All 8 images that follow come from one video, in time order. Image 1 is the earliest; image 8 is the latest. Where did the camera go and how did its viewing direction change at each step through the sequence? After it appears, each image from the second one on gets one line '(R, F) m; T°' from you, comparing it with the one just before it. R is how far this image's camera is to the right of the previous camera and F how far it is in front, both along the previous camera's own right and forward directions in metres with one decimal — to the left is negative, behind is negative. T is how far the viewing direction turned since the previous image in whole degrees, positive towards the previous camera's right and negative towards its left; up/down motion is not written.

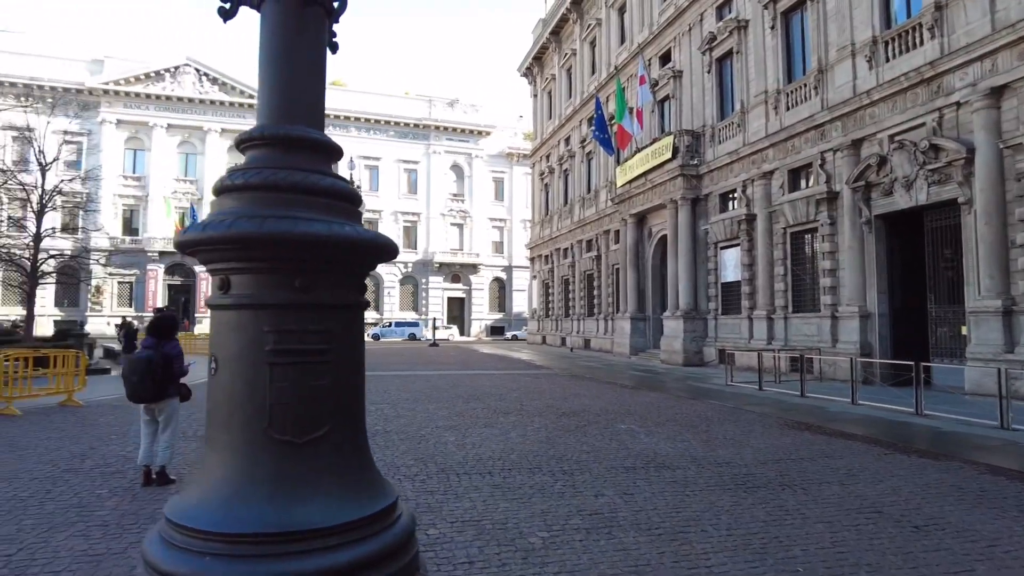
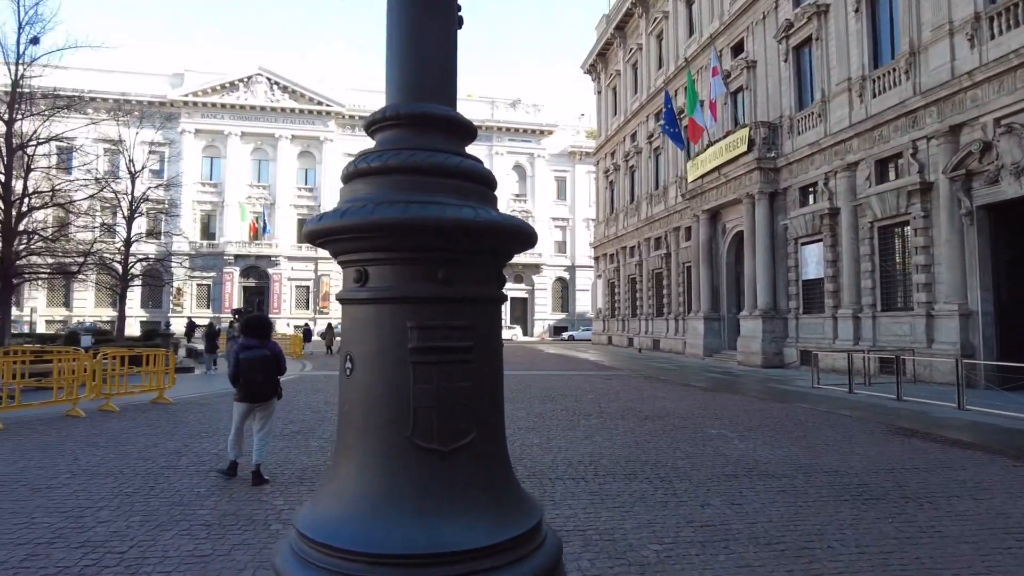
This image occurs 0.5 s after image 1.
(-0.3, +0.3) m; -5°
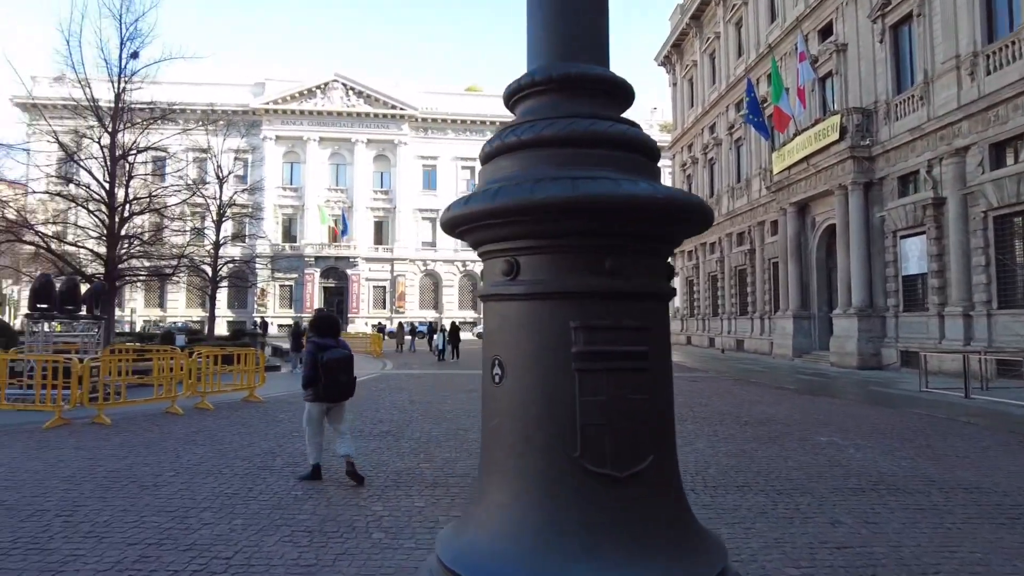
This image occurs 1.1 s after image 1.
(-0.3, +0.3) m; -6°
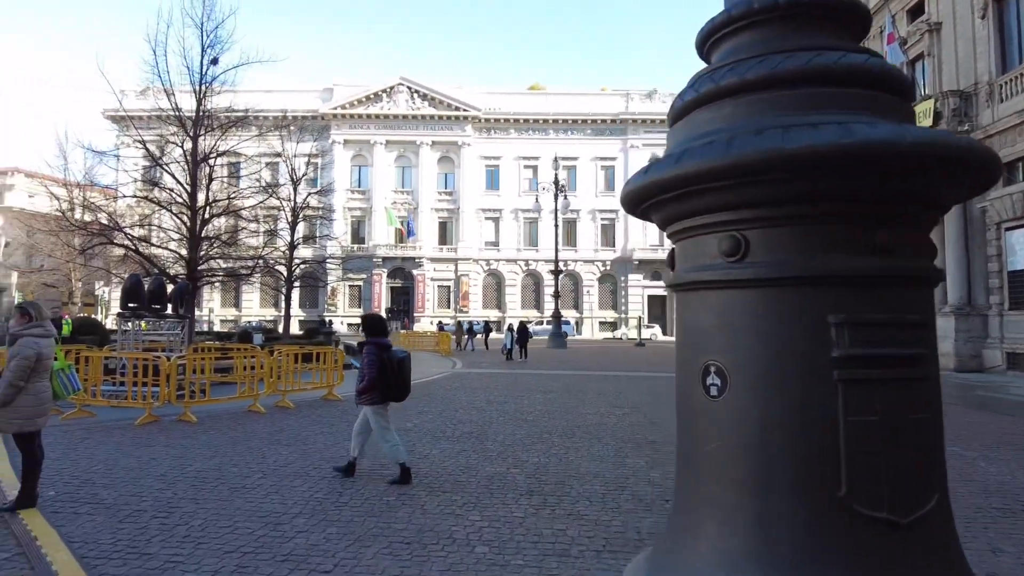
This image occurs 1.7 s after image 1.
(-0.3, +0.4) m; -5°
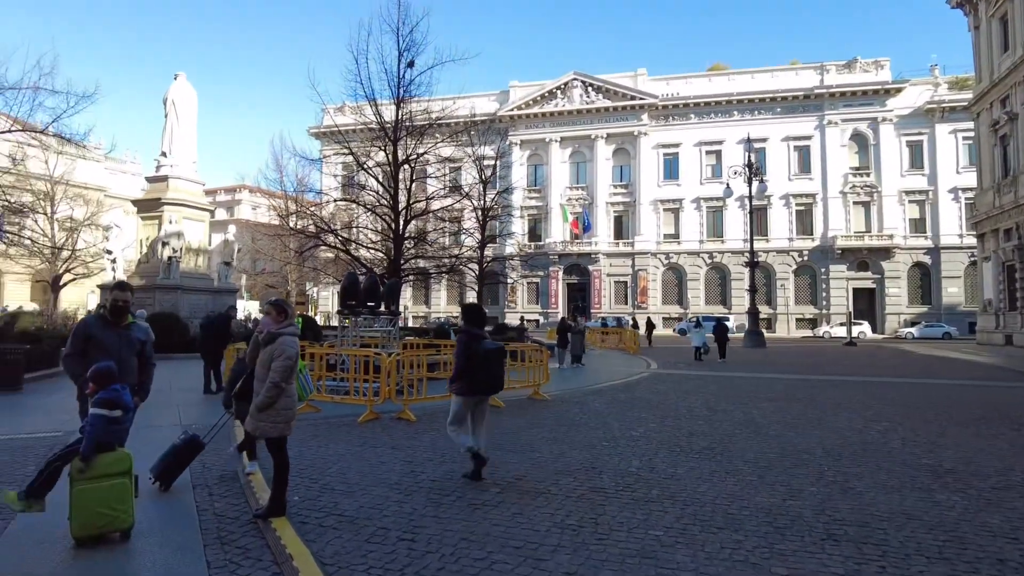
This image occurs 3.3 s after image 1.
(-0.8, +0.8) m; -15°
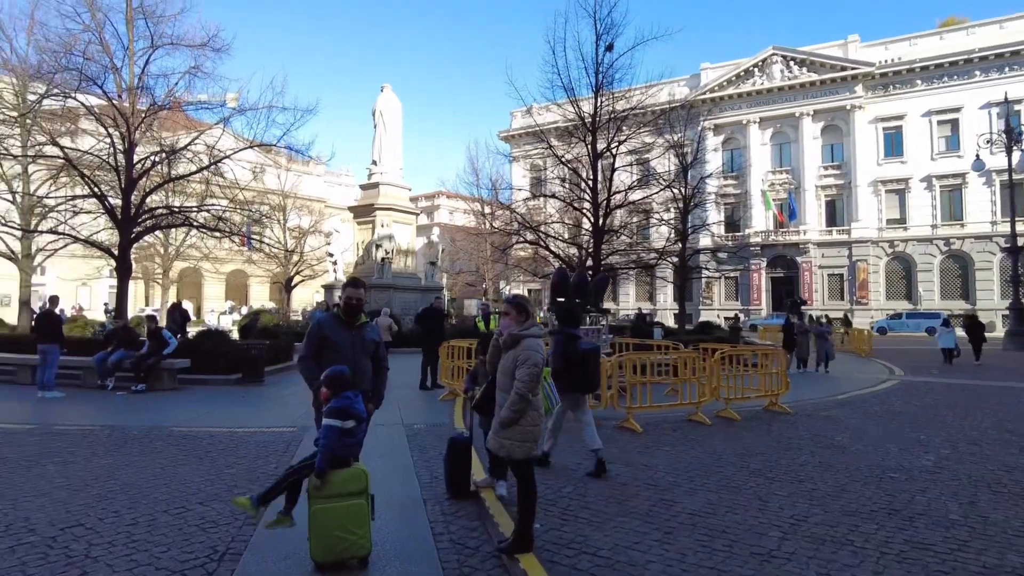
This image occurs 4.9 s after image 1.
(-0.6, +0.9) m; -16°
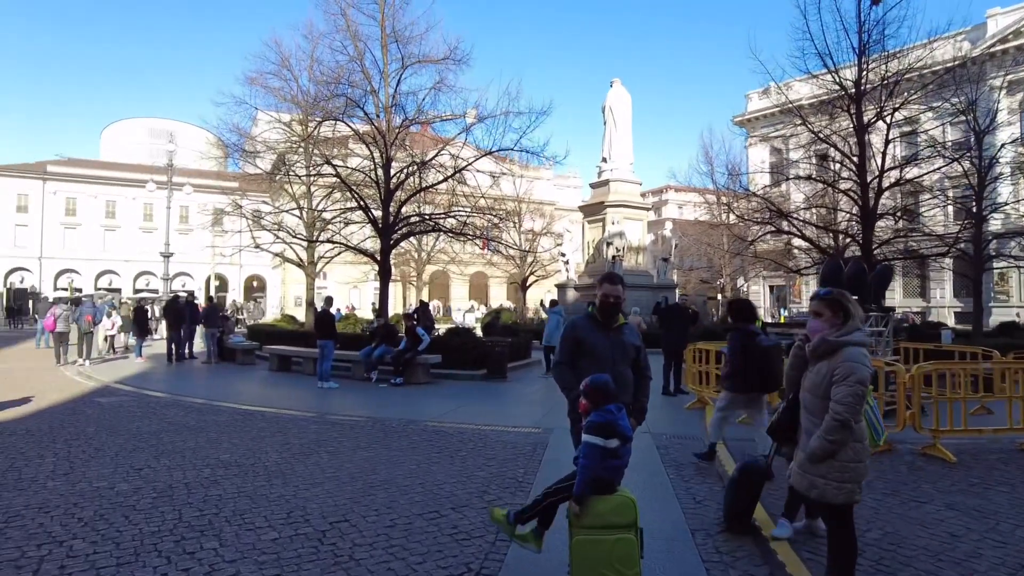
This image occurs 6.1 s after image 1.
(-0.3, +0.6) m; -20°
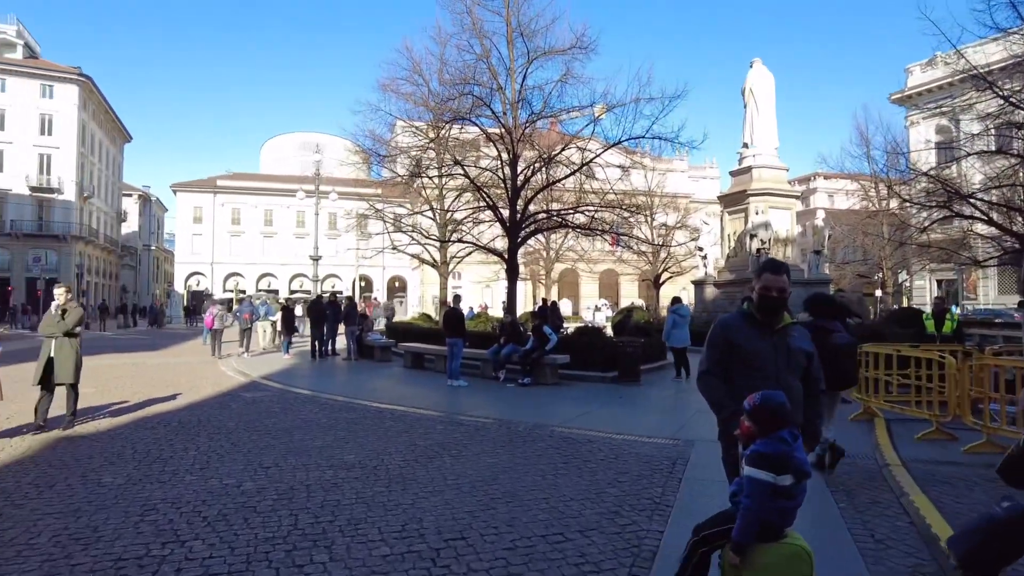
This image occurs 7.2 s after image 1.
(0.0, +0.6) m; -11°
